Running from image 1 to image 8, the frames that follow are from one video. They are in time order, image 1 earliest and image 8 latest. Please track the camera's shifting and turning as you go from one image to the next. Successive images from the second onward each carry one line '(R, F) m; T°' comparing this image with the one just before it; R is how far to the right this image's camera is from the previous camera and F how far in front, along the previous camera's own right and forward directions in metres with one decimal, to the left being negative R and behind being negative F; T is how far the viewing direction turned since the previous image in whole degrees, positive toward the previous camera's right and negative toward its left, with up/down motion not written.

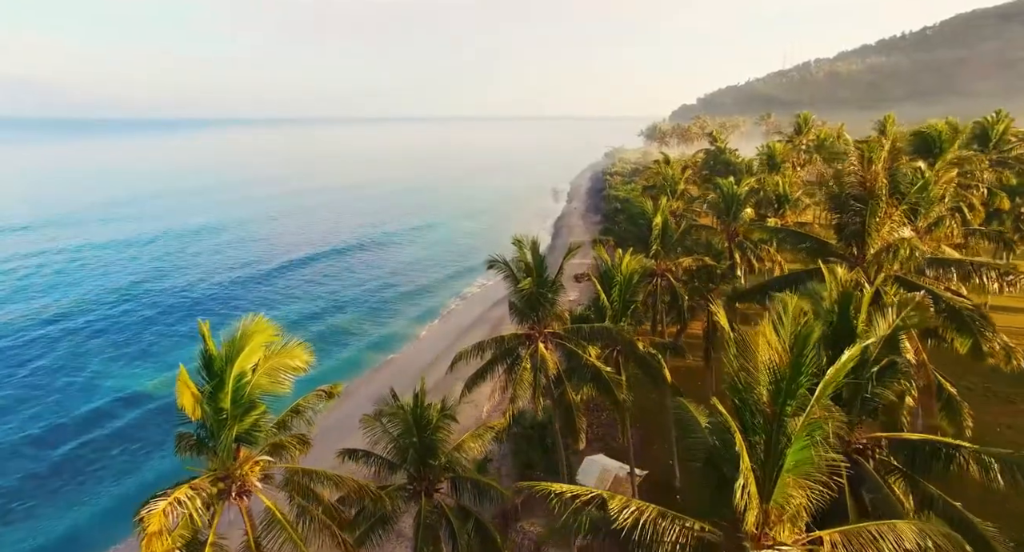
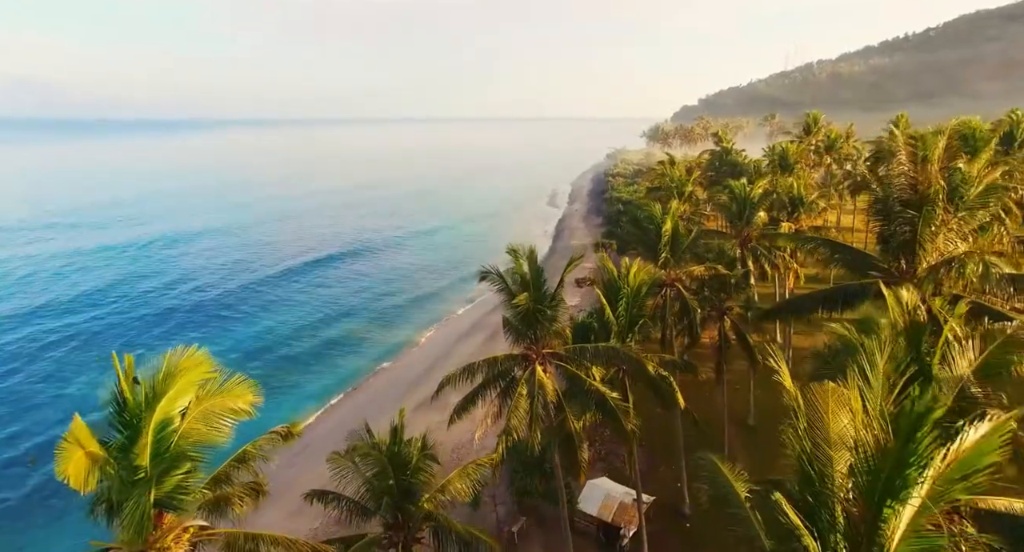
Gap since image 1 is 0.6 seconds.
(+0.1, +1.6) m; 0°
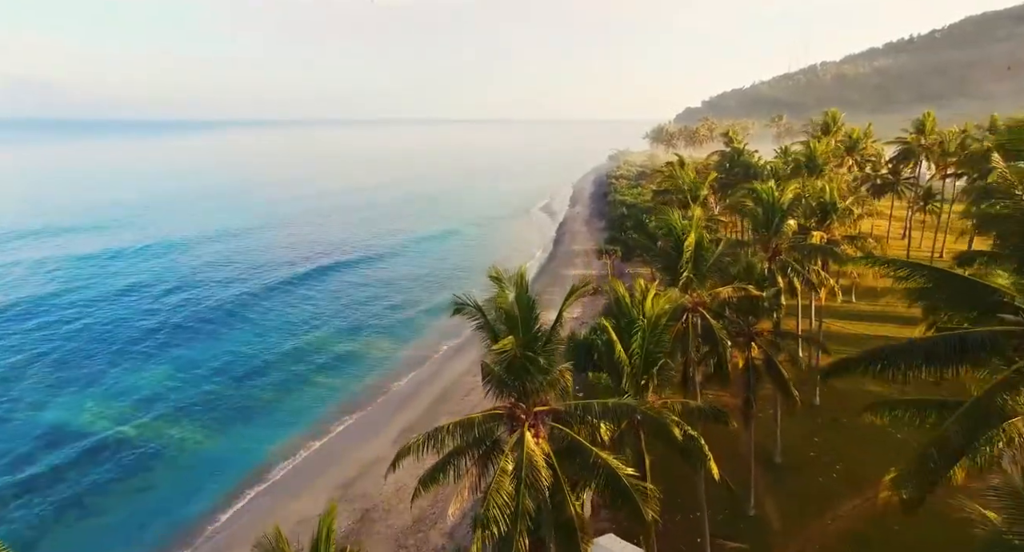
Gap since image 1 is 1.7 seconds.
(+0.3, +3.1) m; 0°
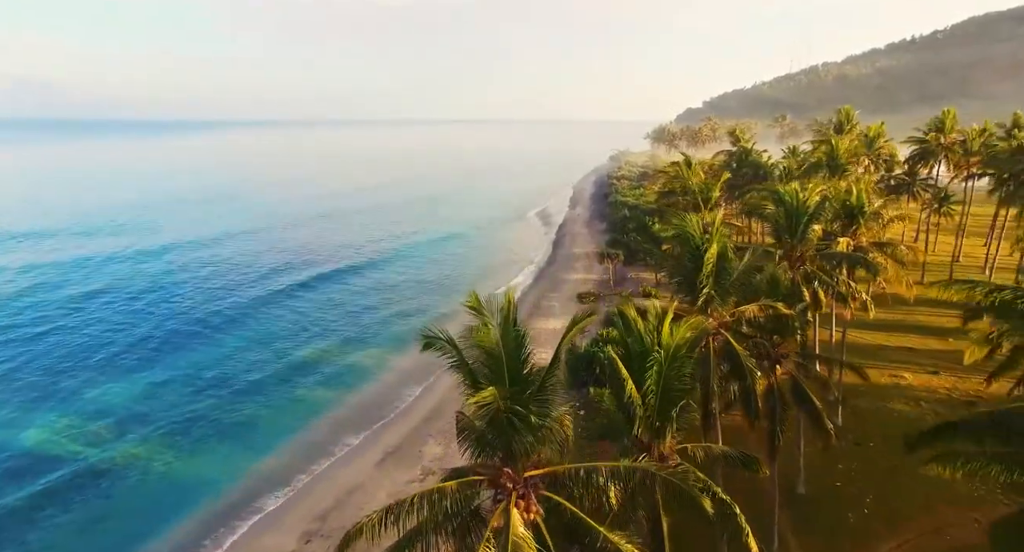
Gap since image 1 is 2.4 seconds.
(+0.2, +2.1) m; 0°
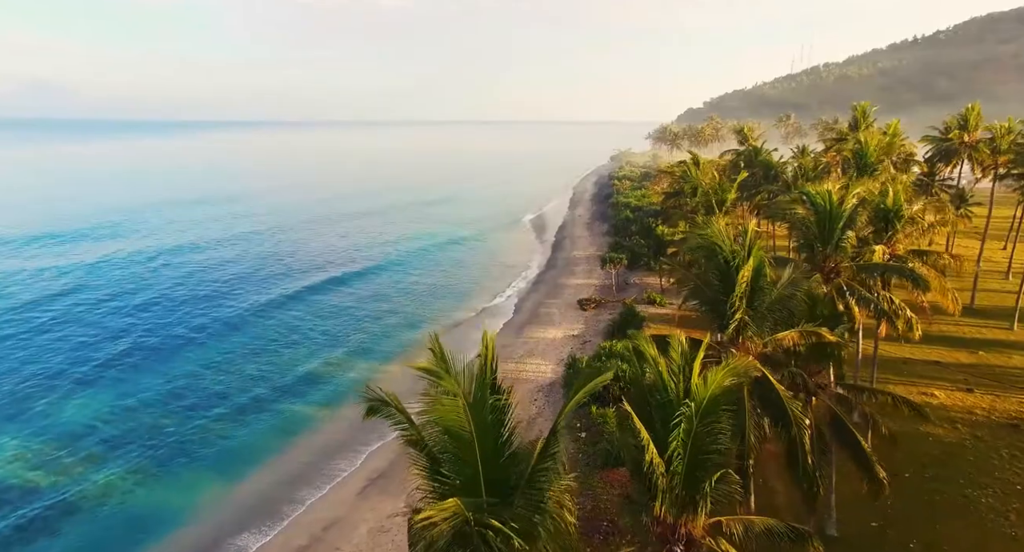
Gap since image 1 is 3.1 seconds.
(+0.2, +2.3) m; 0°
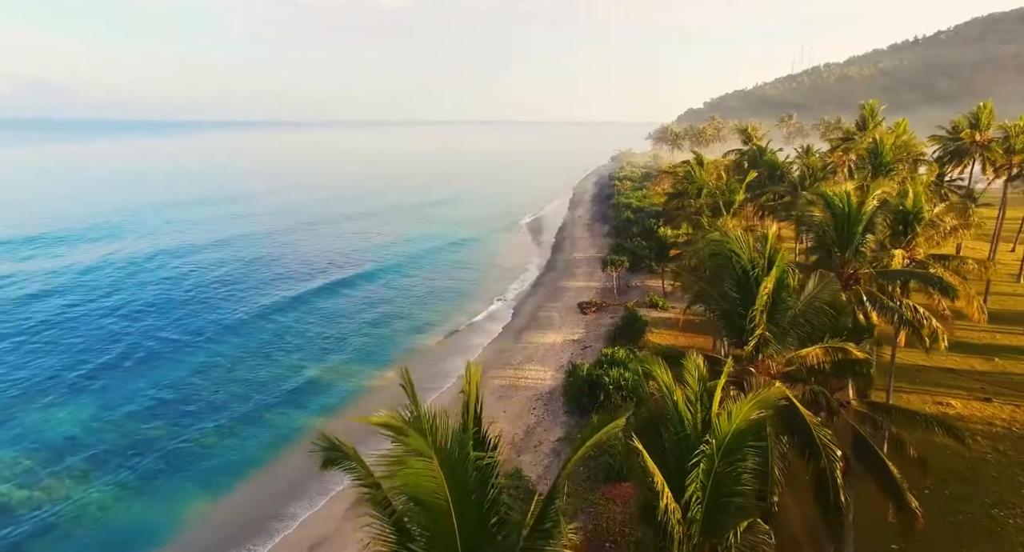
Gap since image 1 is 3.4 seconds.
(+0.1, +1.0) m; 0°
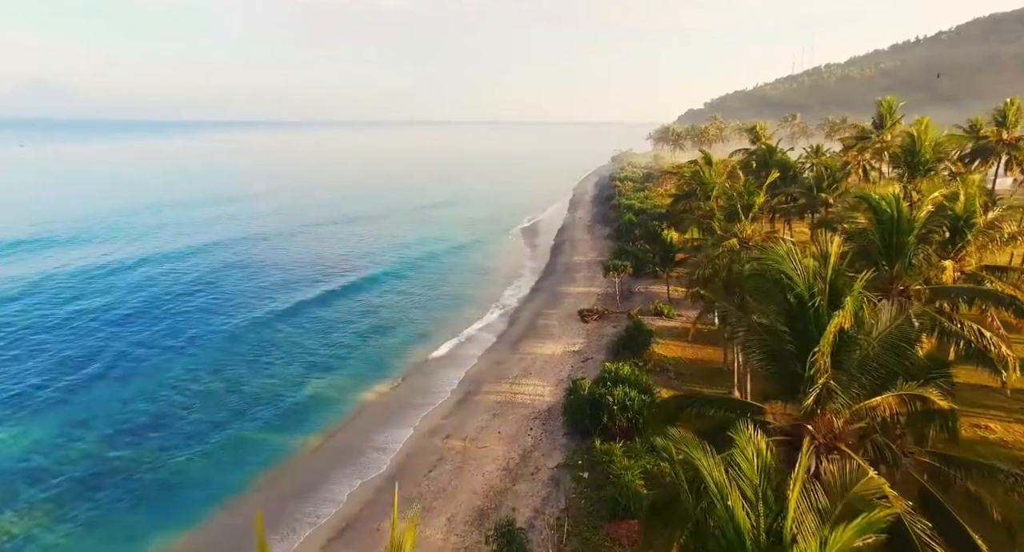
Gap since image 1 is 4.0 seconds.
(+0.2, +2.2) m; 0°
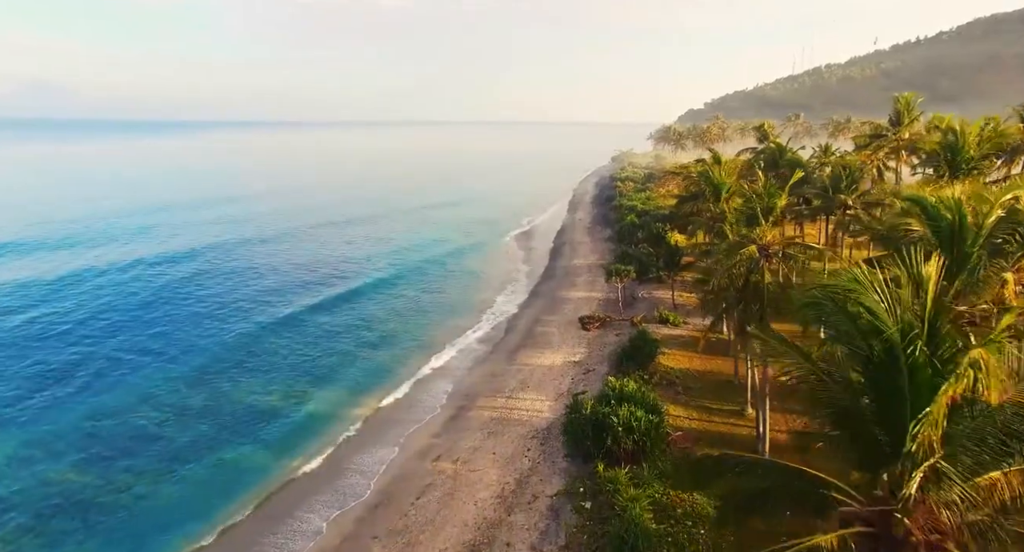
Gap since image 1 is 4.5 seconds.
(+0.2, +1.9) m; 0°
